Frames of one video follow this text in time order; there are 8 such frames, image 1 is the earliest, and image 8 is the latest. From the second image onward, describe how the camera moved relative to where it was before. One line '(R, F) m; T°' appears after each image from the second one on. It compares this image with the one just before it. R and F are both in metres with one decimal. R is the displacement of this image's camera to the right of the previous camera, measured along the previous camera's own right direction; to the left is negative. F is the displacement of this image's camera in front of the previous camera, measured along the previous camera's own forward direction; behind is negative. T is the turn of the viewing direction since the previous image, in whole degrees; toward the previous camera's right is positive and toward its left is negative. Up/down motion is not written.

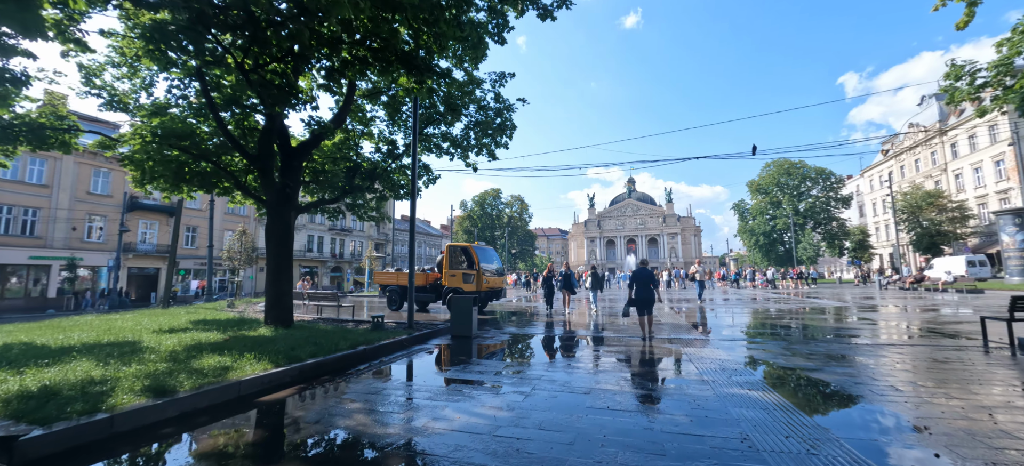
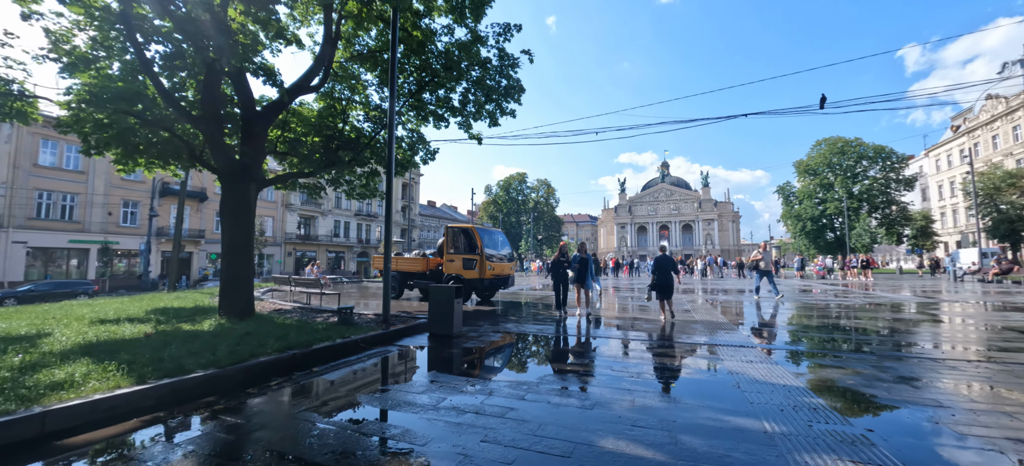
(+0.6, +1.7) m; -4°
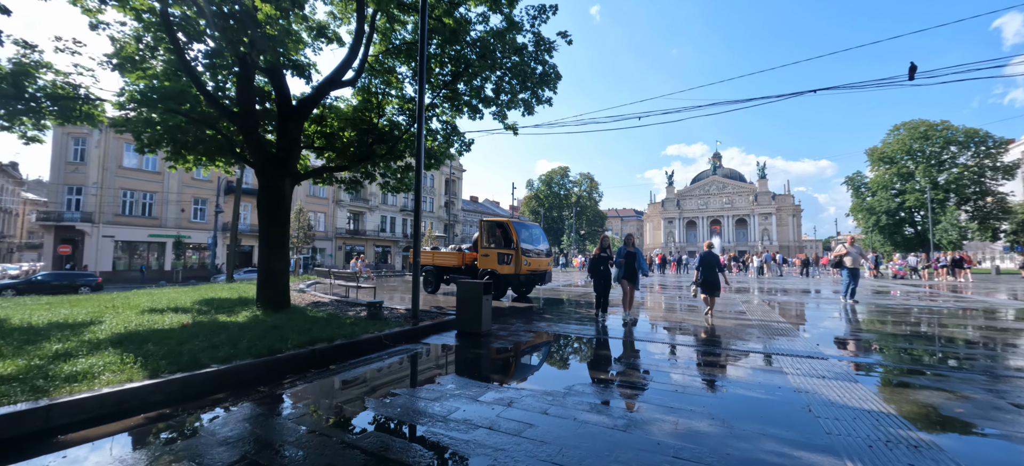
(+0.2, +0.4) m; -6°
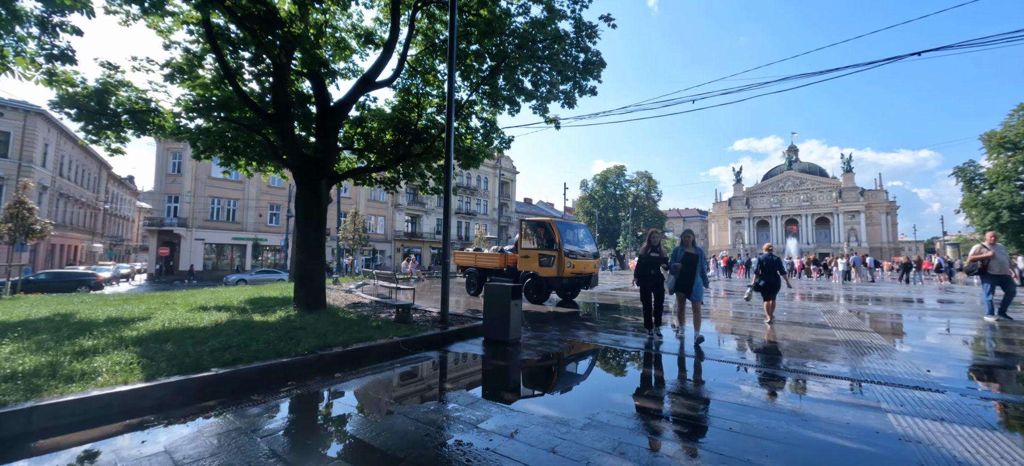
(+0.4, +0.5) m; -8°
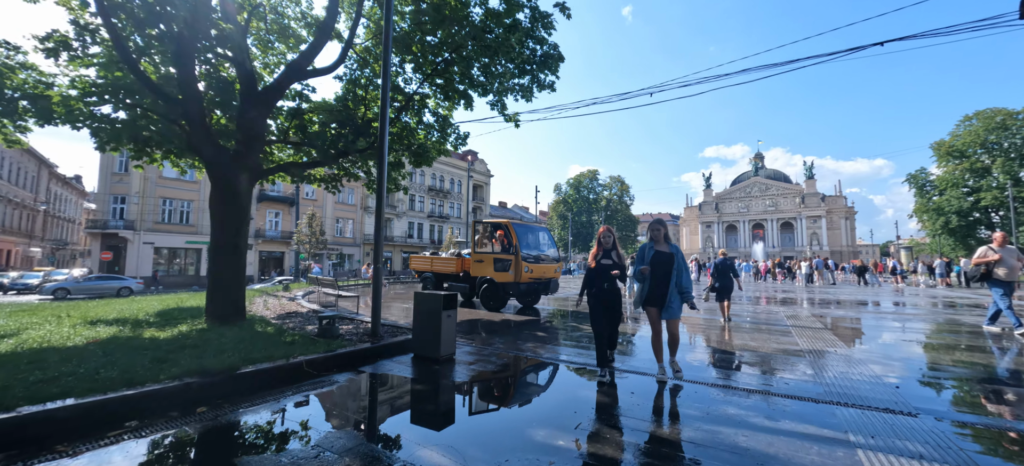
(+0.5, +0.7) m; +3°
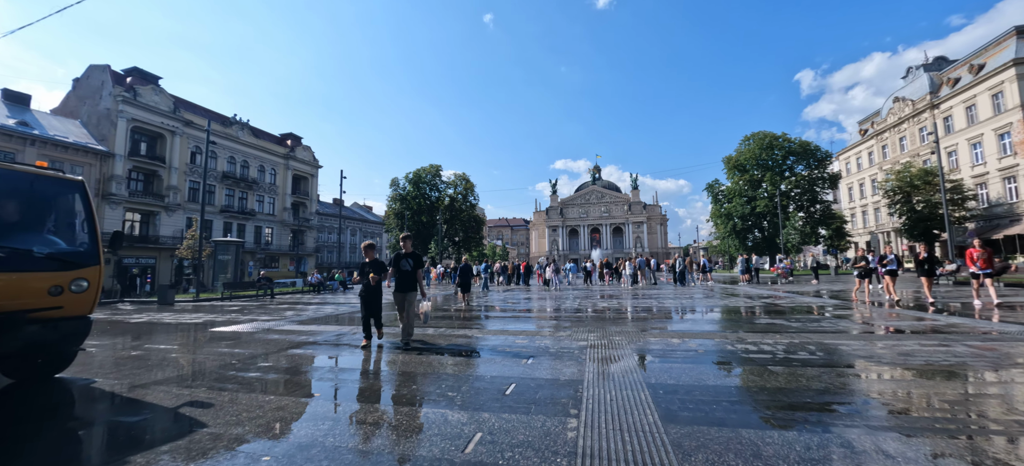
(+3.5, +4.8) m; +19°
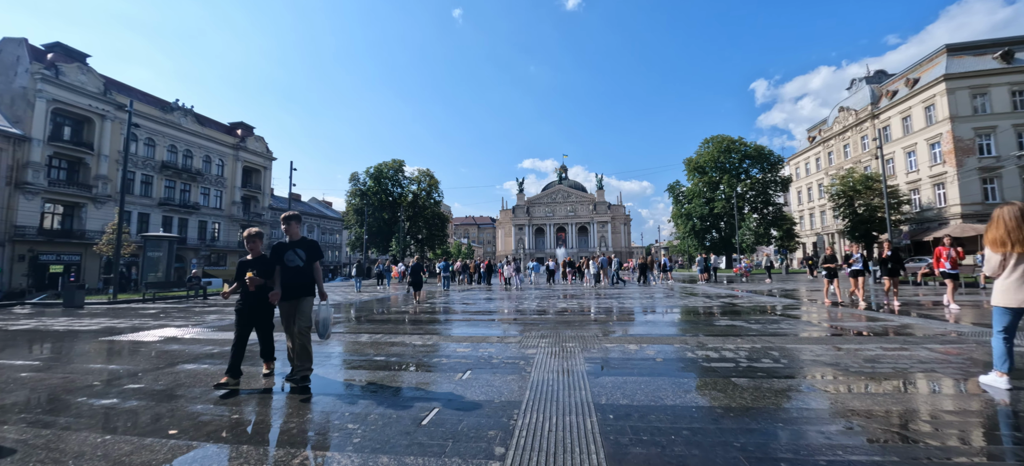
(+0.3, +0.7) m; +5°
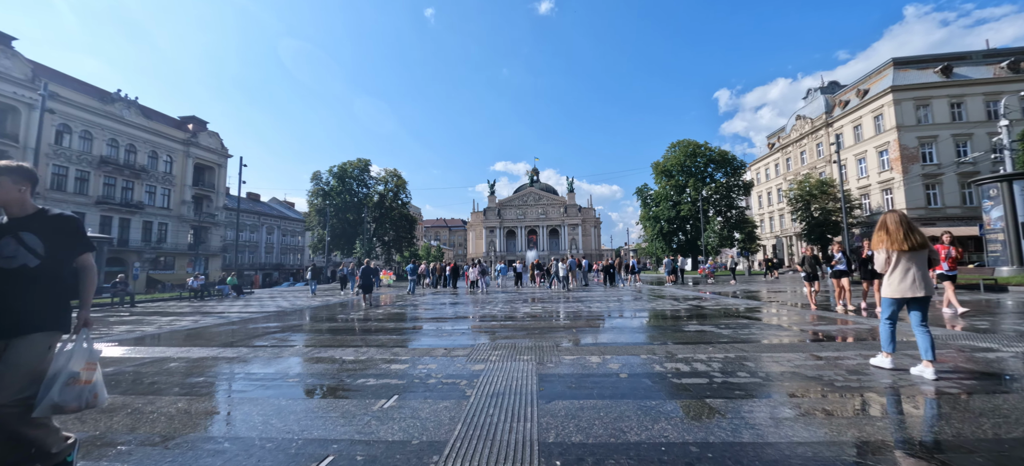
(+0.3, +0.7) m; +4°
